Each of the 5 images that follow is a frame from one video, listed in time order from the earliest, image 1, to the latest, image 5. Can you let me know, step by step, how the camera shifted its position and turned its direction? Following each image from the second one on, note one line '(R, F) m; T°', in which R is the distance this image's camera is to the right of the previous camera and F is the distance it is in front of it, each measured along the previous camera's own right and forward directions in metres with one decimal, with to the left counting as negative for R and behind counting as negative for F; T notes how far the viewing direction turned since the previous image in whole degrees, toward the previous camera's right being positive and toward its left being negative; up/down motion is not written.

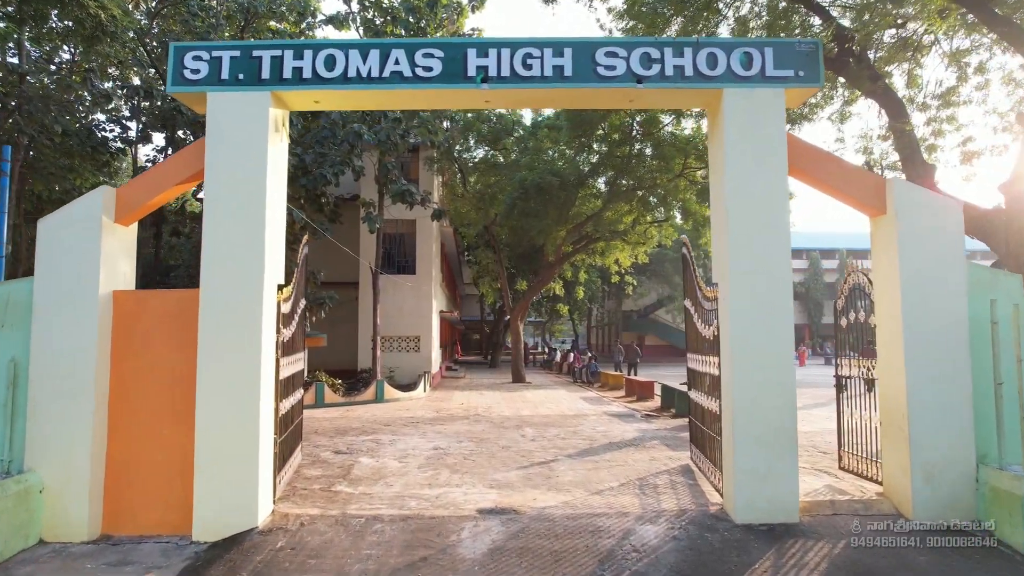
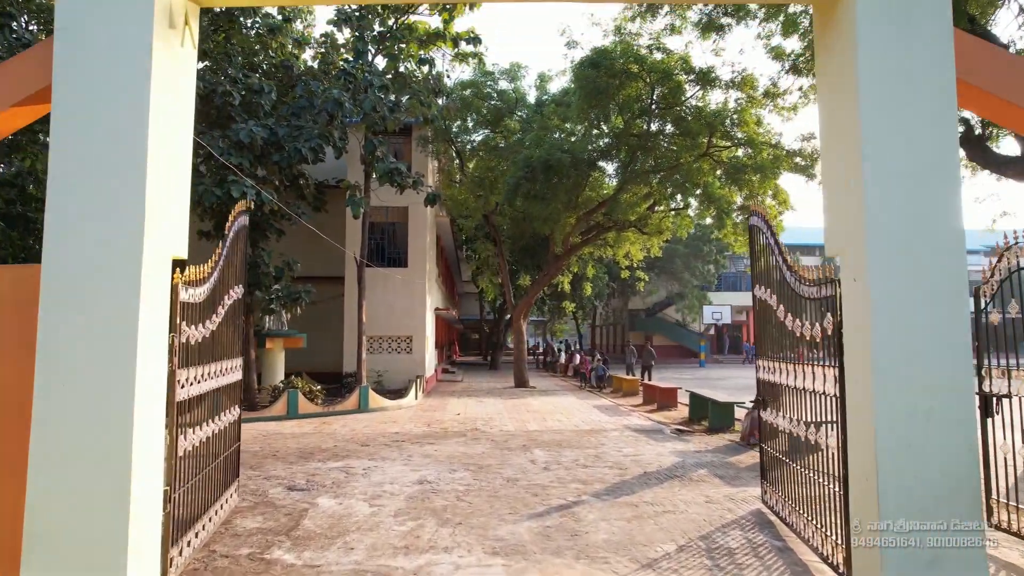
(-0.1, +2.0) m; 0°
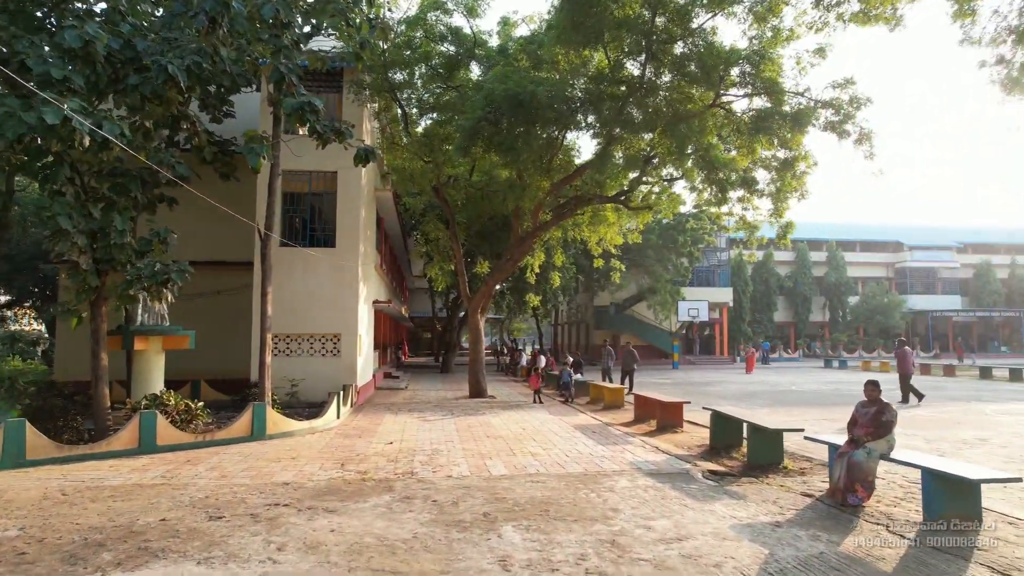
(0.0, +3.6) m; +4°
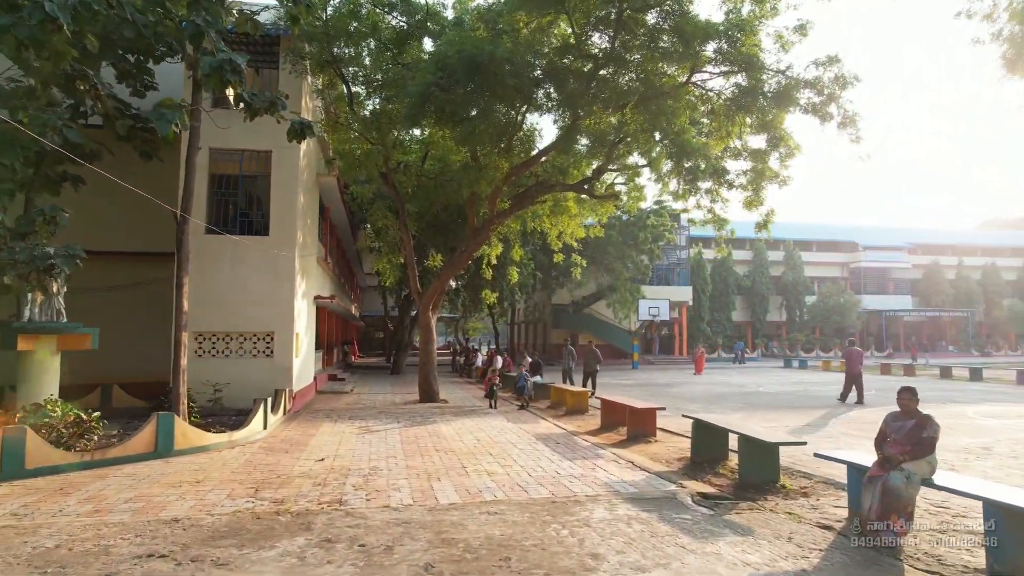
(0.0, +1.3) m; +4°
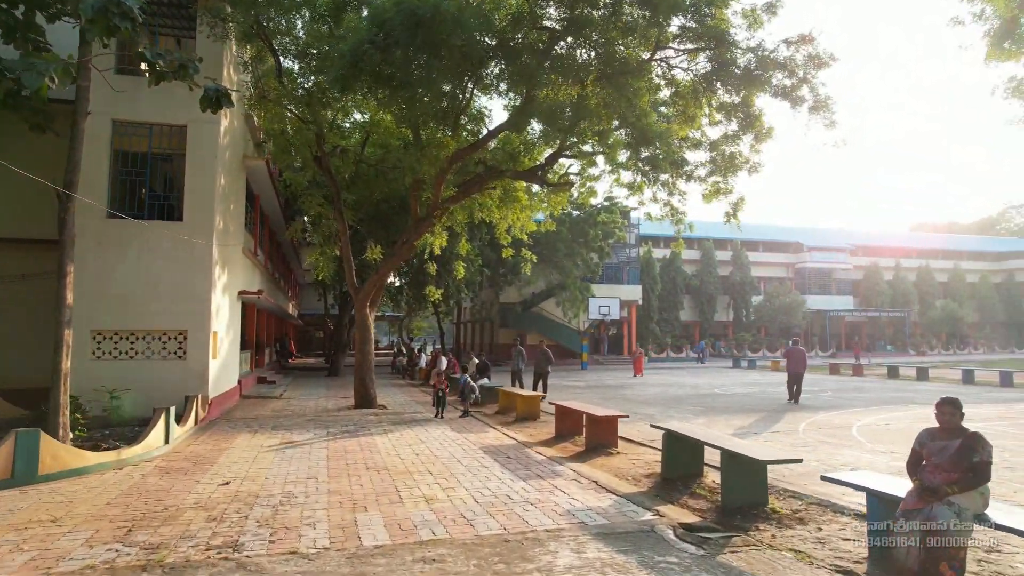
(0.0, +1.1) m; +5°
